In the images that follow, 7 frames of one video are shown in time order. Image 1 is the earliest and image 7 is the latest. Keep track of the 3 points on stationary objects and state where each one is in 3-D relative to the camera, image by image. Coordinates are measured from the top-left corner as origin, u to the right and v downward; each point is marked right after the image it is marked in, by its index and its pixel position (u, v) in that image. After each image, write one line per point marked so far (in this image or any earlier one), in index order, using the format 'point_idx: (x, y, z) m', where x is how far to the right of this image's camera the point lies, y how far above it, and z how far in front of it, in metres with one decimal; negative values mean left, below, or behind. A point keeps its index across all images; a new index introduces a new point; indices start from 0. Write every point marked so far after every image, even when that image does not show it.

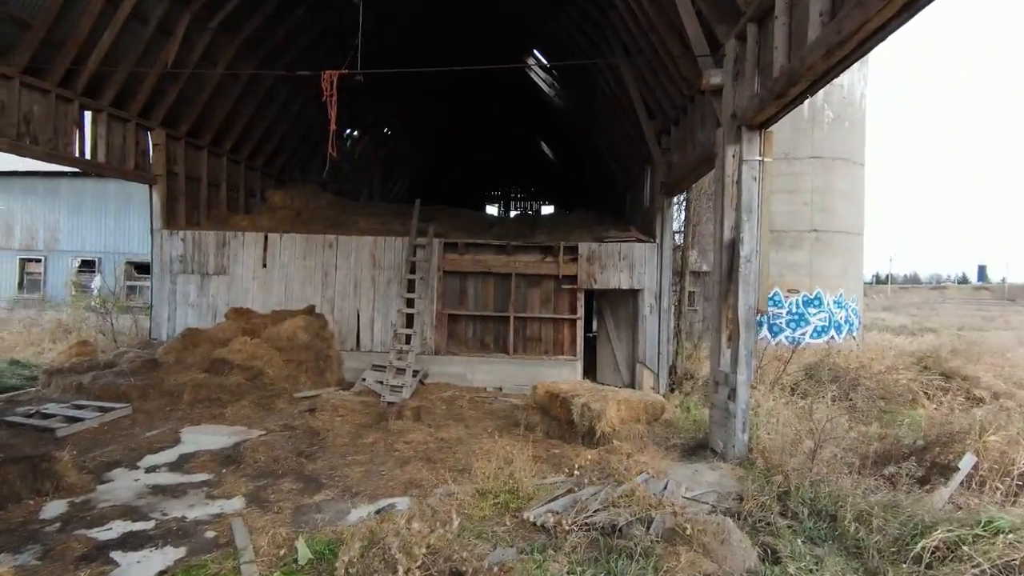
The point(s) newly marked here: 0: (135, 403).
0: (-4.3, -1.3, +5.8) m
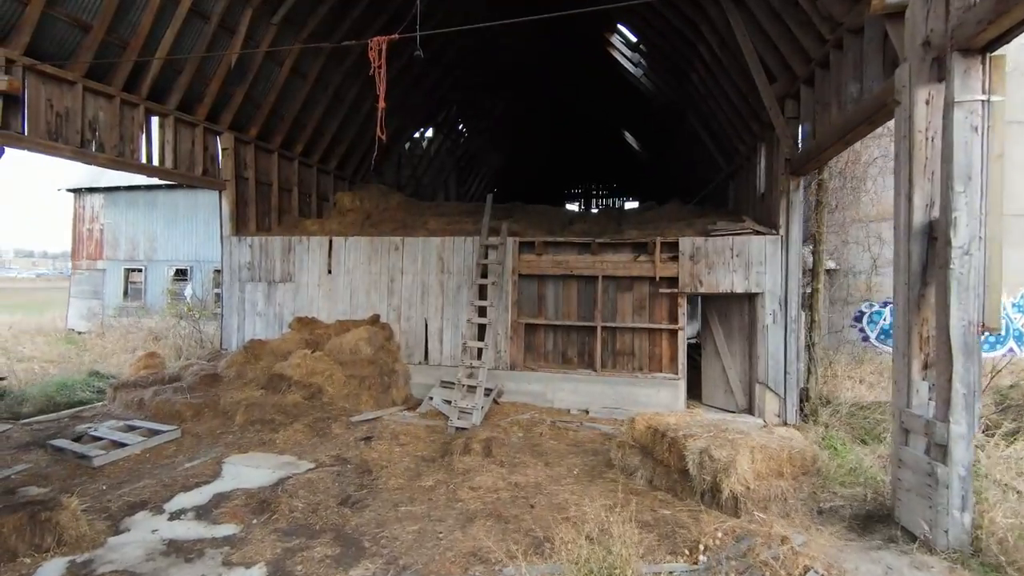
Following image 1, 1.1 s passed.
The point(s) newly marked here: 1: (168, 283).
0: (-3.4, -1.4, +5.3) m
1: (-9.0, +0.1, +13.3) m
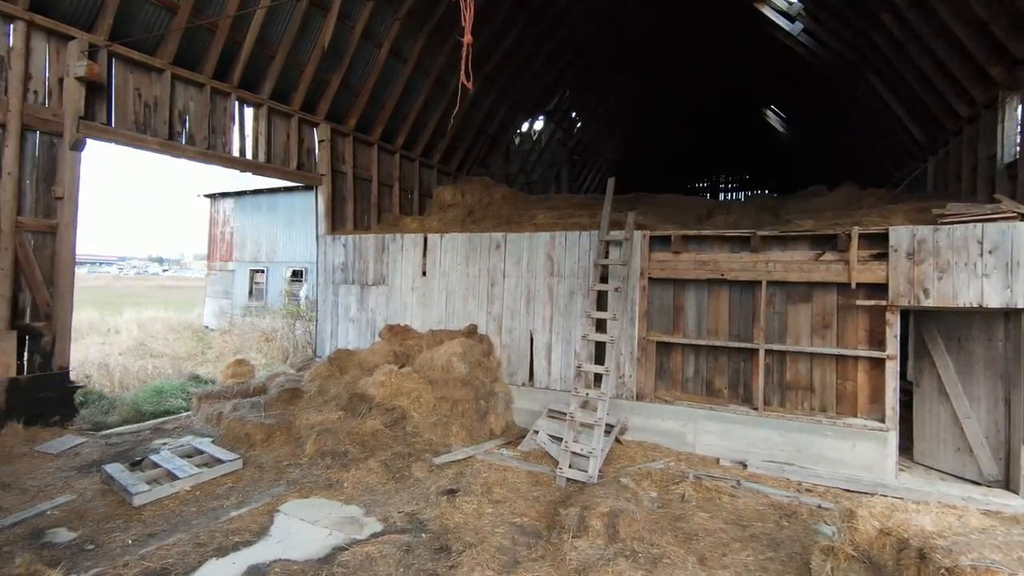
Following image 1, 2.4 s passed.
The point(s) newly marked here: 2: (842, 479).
0: (-2.3, -1.5, +4.6) m
1: (-6.0, +0.1, +13.6) m
2: (+2.9, -1.7, +4.4) m
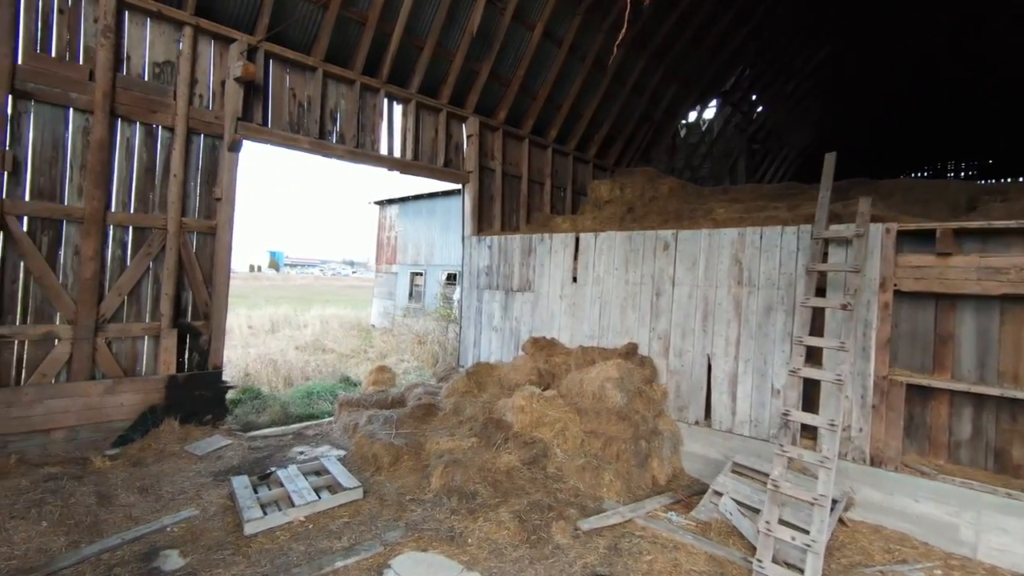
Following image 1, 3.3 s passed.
0: (-1.0, -1.5, +4.1) m
1: (-1.9, 0.0, +13.8) m
2: (+3.8, -1.8, +2.4) m
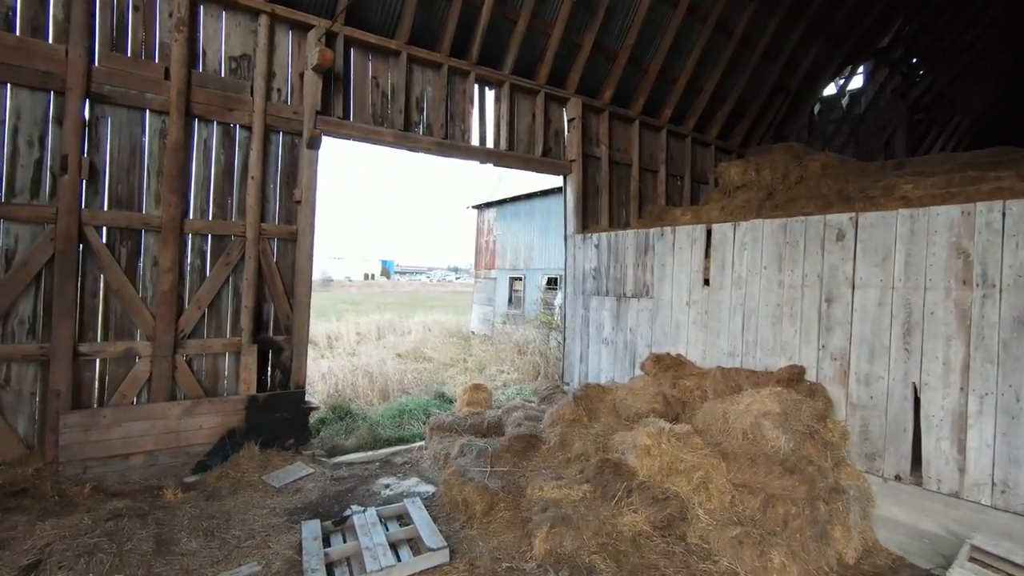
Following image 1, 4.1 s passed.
0: (-0.3, -1.6, +3.3) m
1: (+0.7, -0.1, +13.1) m
2: (+4.2, -1.8, +0.7) m
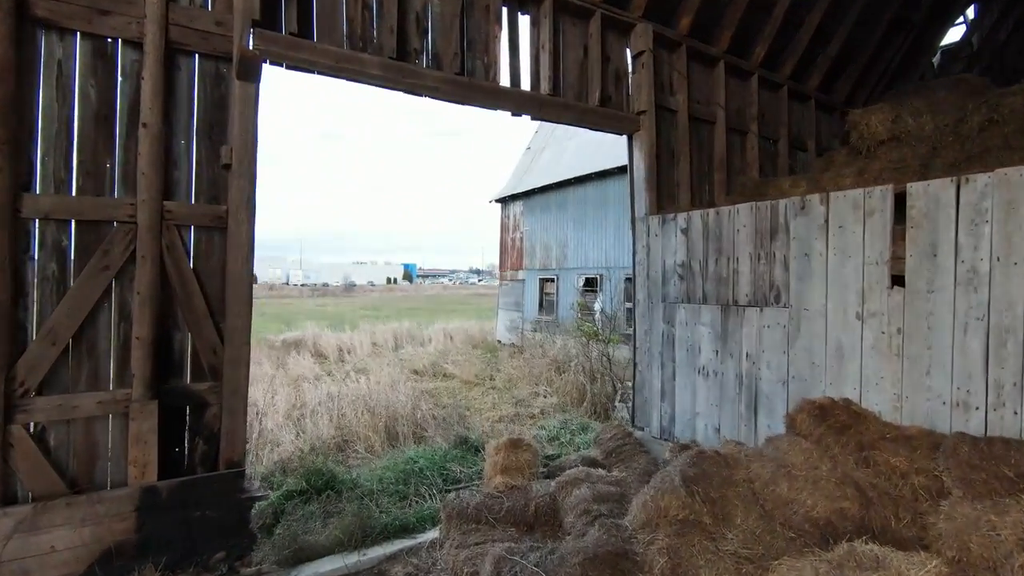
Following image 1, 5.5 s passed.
0: (+0.1, -1.6, +1.6) m
1: (+1.4, -0.1, +11.3) m
2: (+4.4, -1.7, -1.2) m
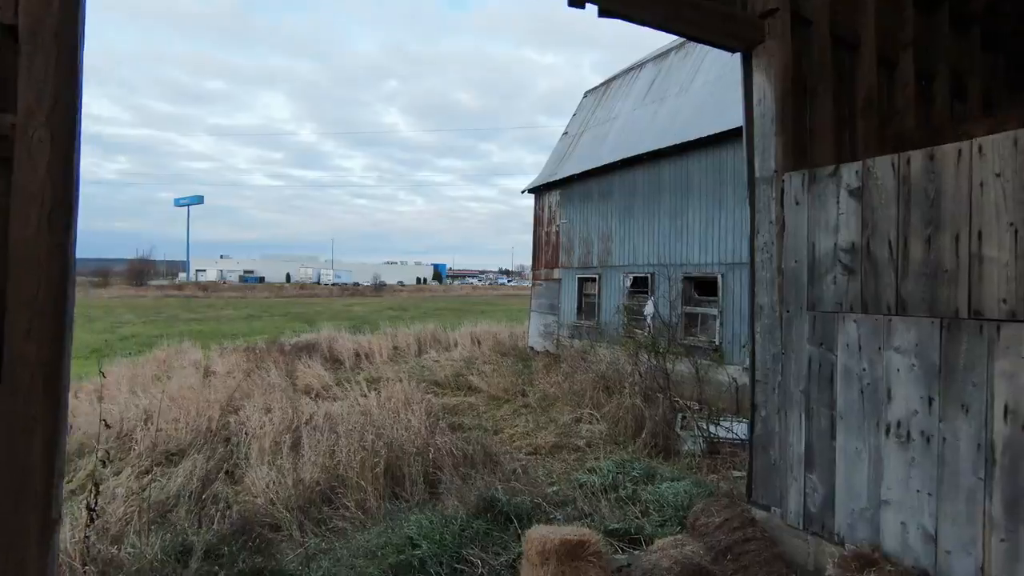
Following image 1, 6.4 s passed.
0: (+0.2, -1.6, +0.1) m
1: (+2.1, -0.2, +9.7) m
2: (+4.4, -1.7, -2.9) m
